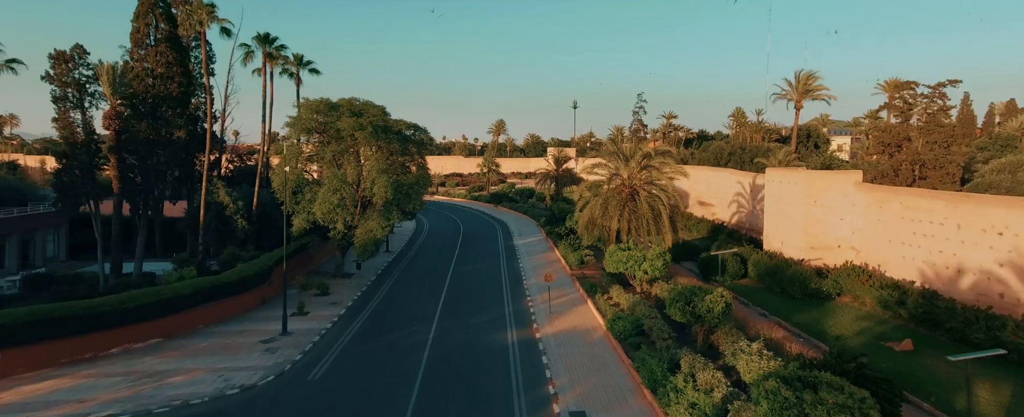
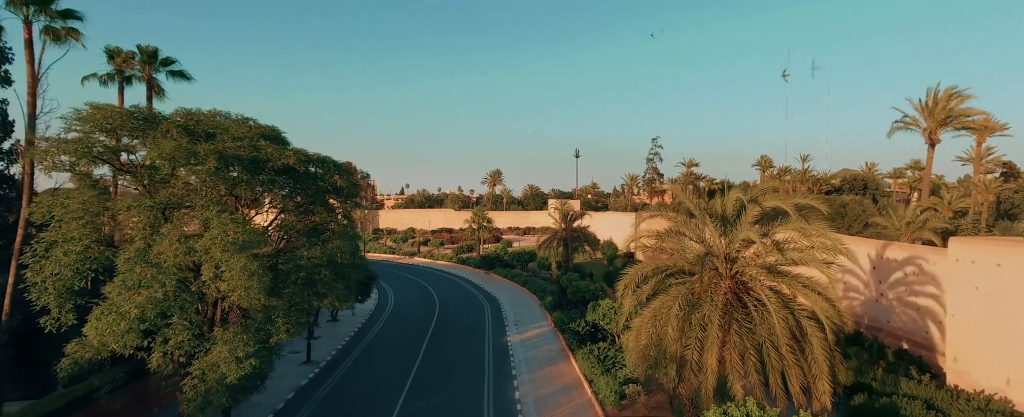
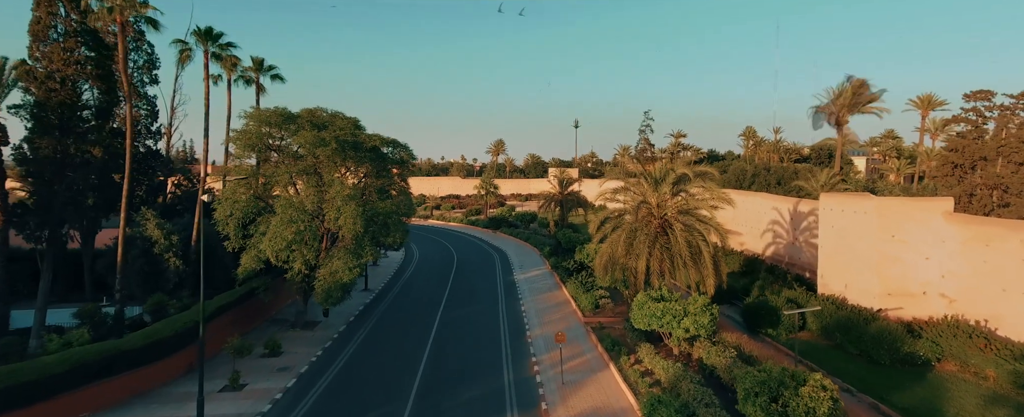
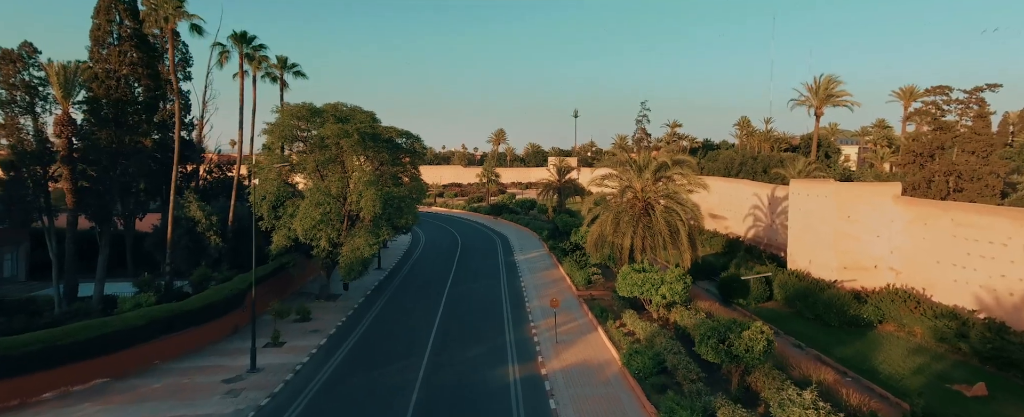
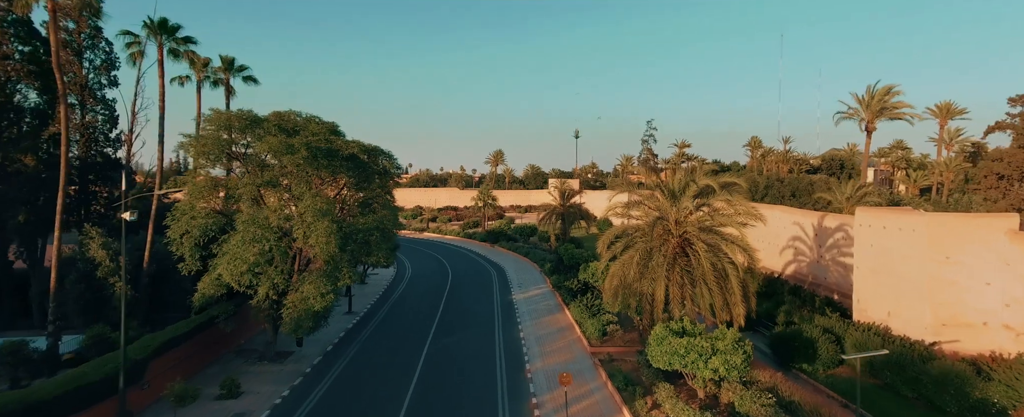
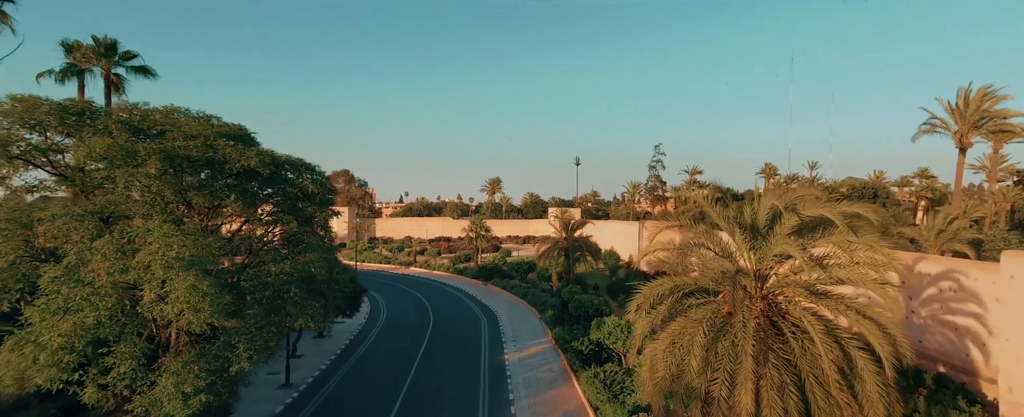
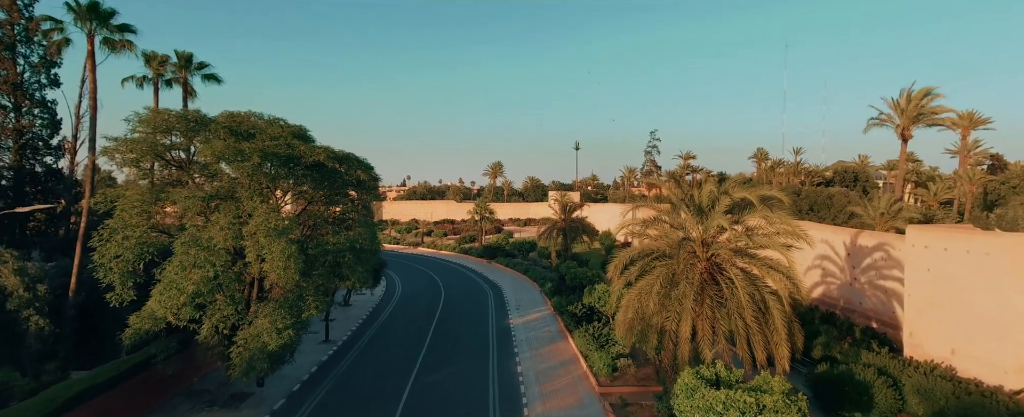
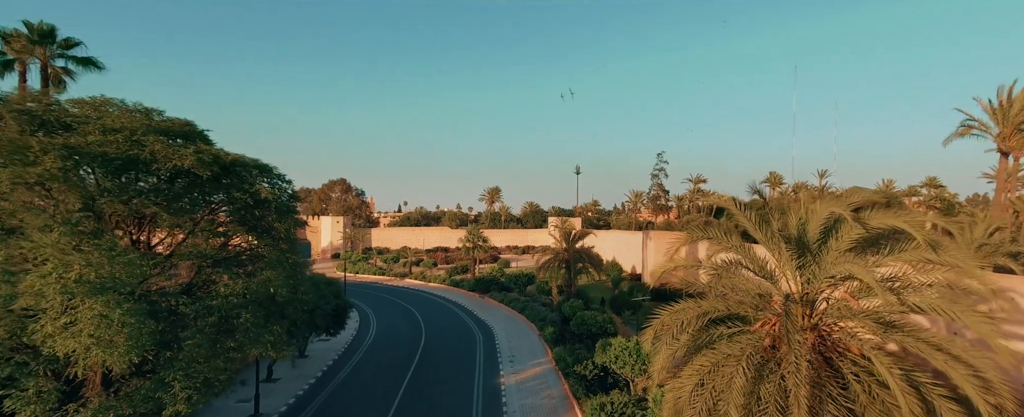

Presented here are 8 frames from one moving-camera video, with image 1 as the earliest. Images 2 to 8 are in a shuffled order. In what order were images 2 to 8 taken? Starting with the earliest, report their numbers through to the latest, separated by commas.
4, 3, 5, 7, 2, 6, 8
